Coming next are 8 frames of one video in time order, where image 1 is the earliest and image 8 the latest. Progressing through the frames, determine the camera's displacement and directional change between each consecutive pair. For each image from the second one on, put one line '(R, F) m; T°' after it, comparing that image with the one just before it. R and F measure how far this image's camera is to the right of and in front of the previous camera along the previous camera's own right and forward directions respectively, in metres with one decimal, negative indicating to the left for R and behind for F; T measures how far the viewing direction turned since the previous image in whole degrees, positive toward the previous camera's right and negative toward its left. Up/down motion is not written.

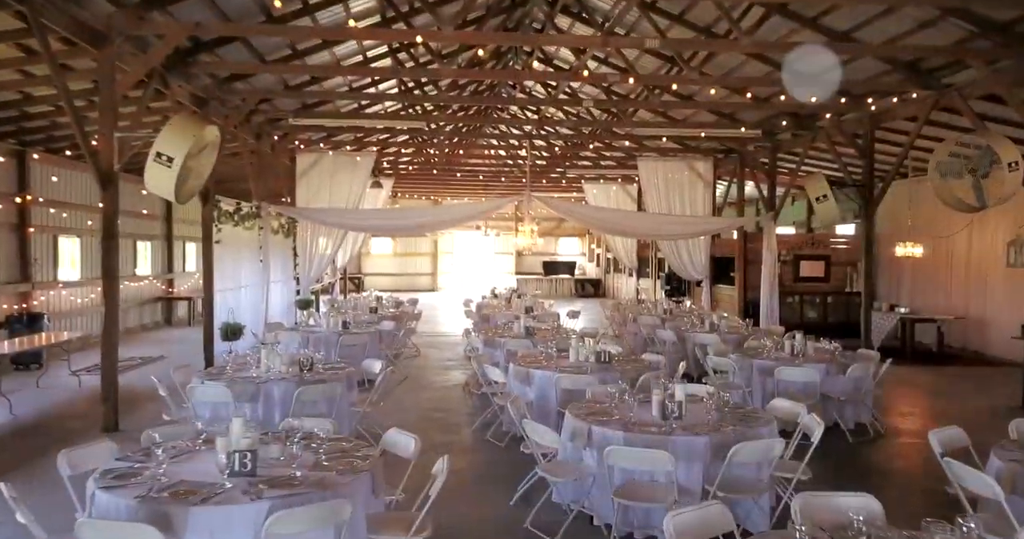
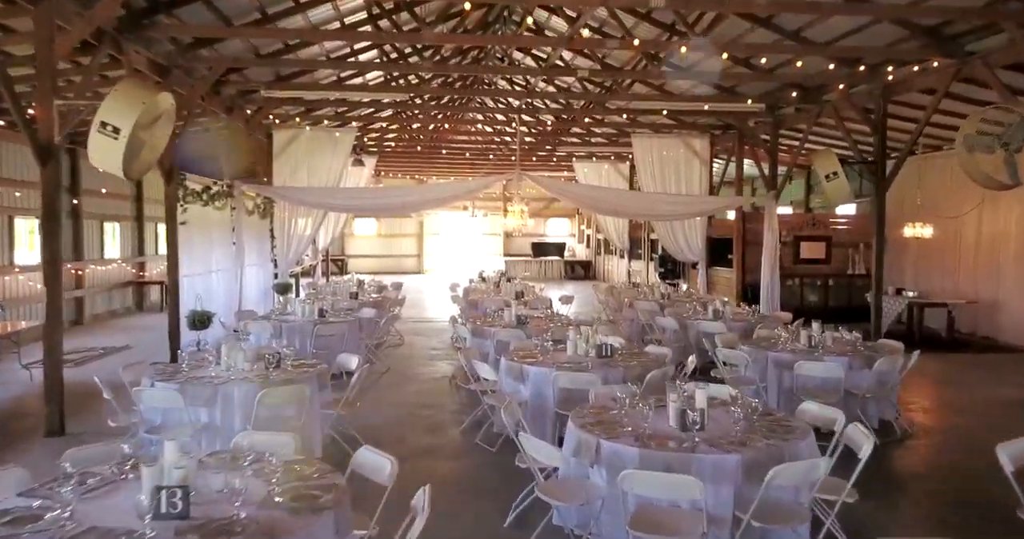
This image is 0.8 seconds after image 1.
(0.0, +0.6) m; +1°
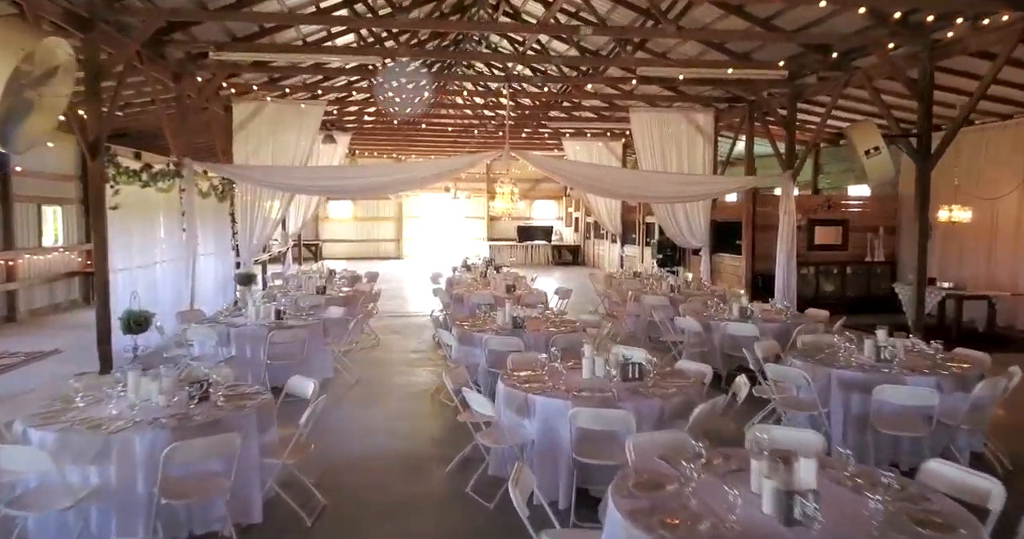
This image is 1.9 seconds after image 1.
(-0.1, +1.2) m; +1°
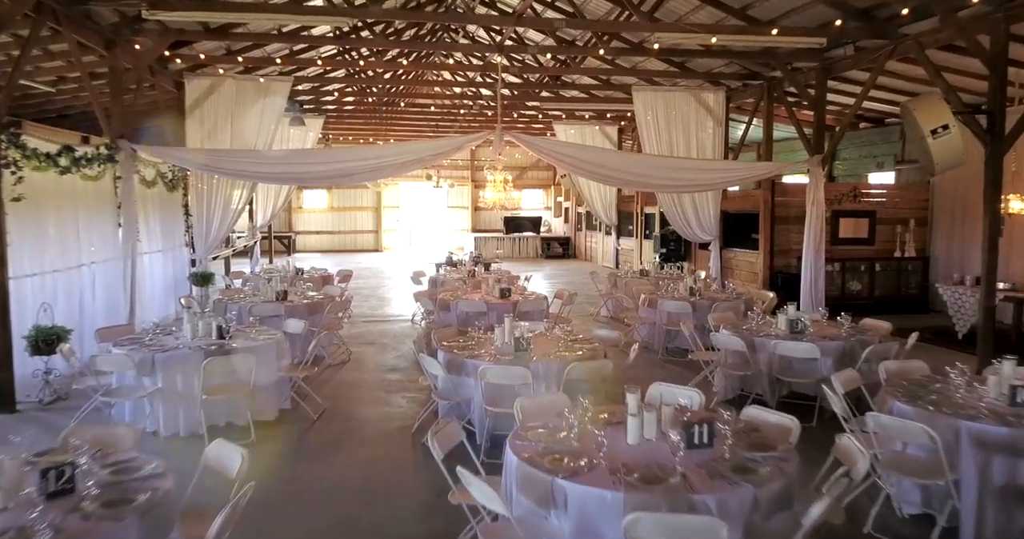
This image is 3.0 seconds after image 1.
(-0.1, +1.3) m; +1°
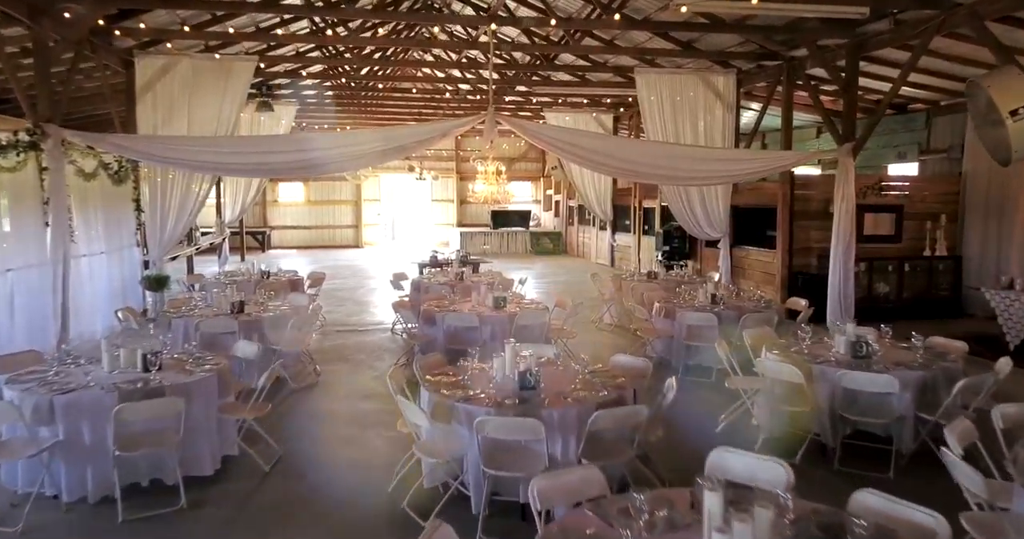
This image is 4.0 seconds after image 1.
(-0.1, +1.0) m; +1°
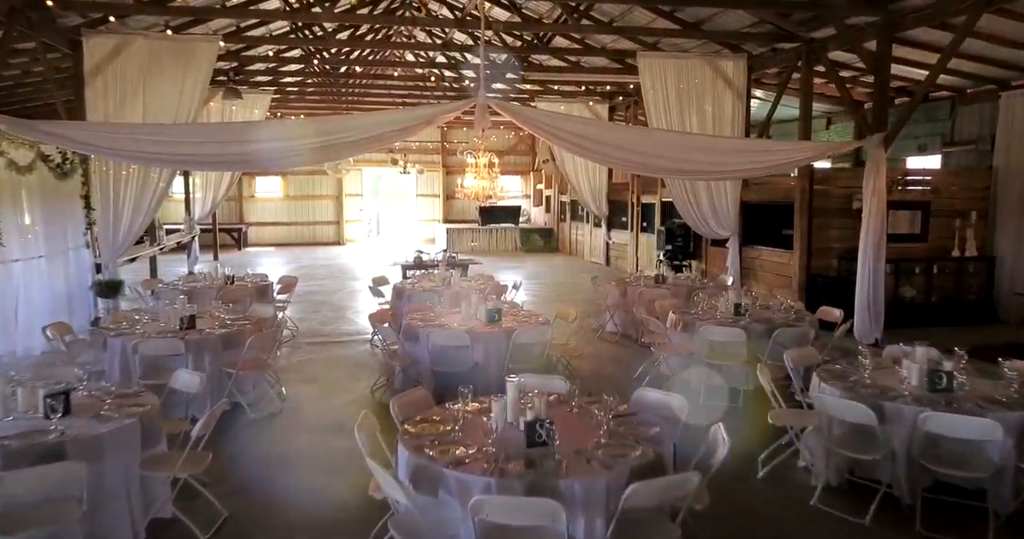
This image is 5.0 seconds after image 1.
(-0.1, +0.9) m; +1°
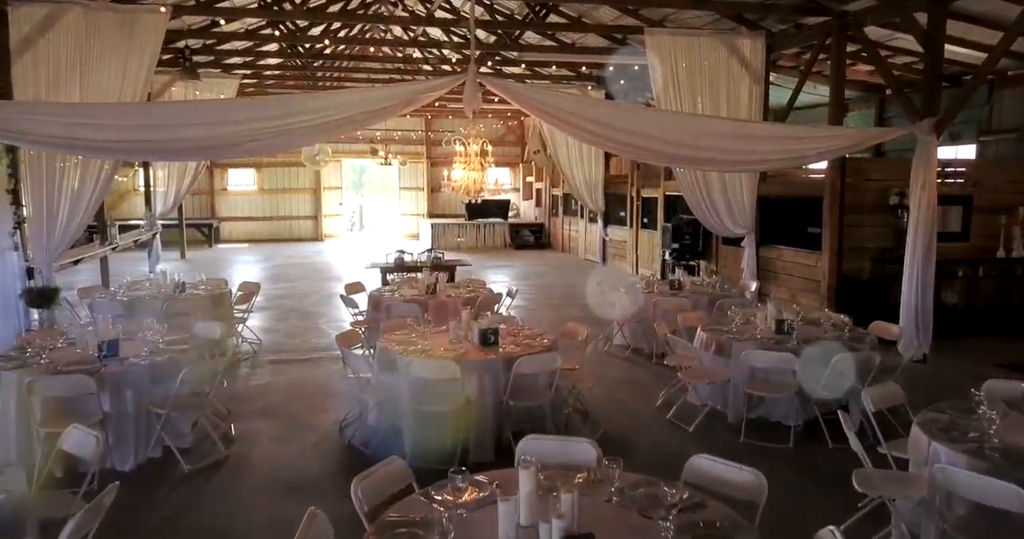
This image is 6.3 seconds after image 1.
(-0.1, +1.0) m; +1°
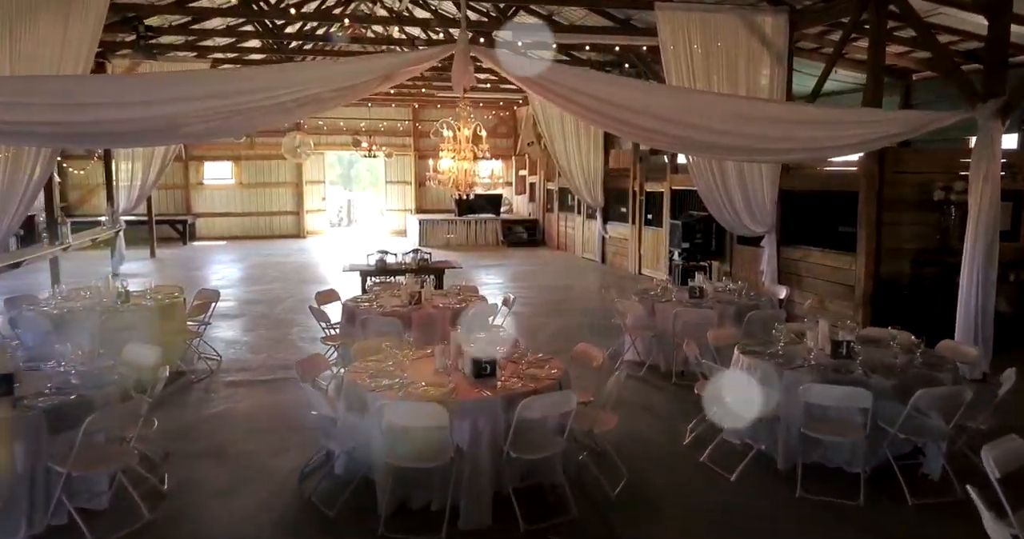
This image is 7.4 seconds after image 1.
(-0.1, +0.9) m; +1°
